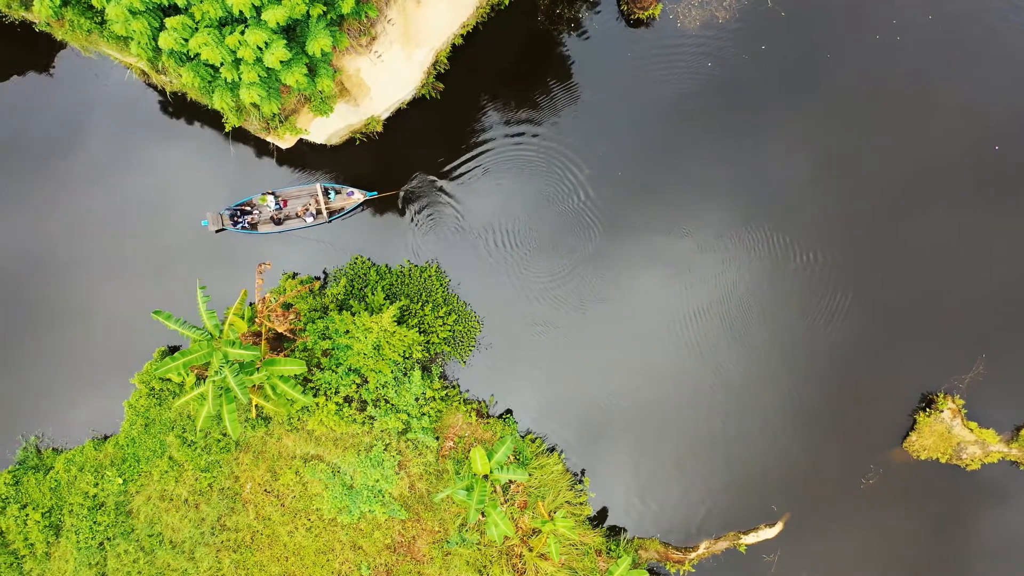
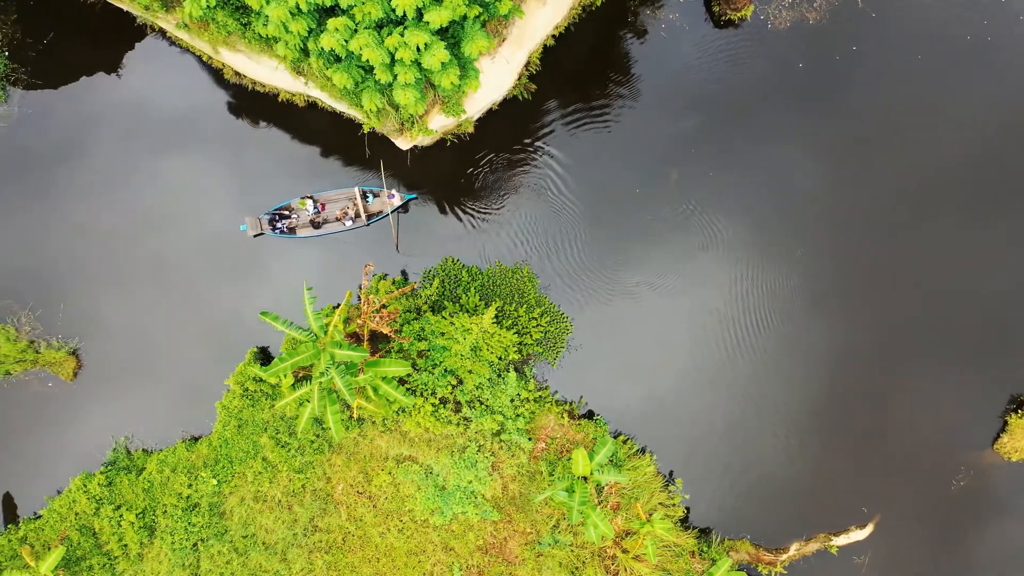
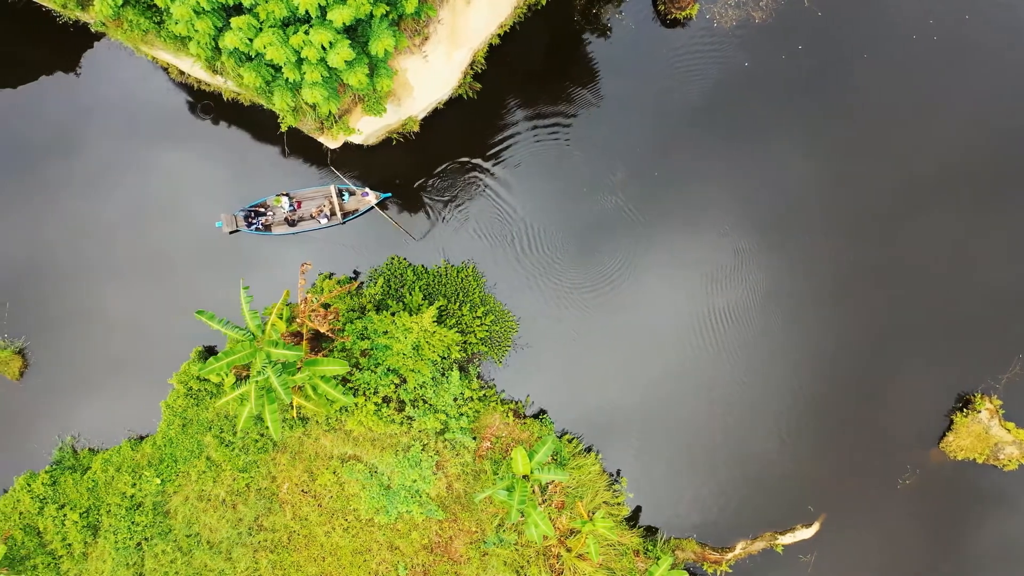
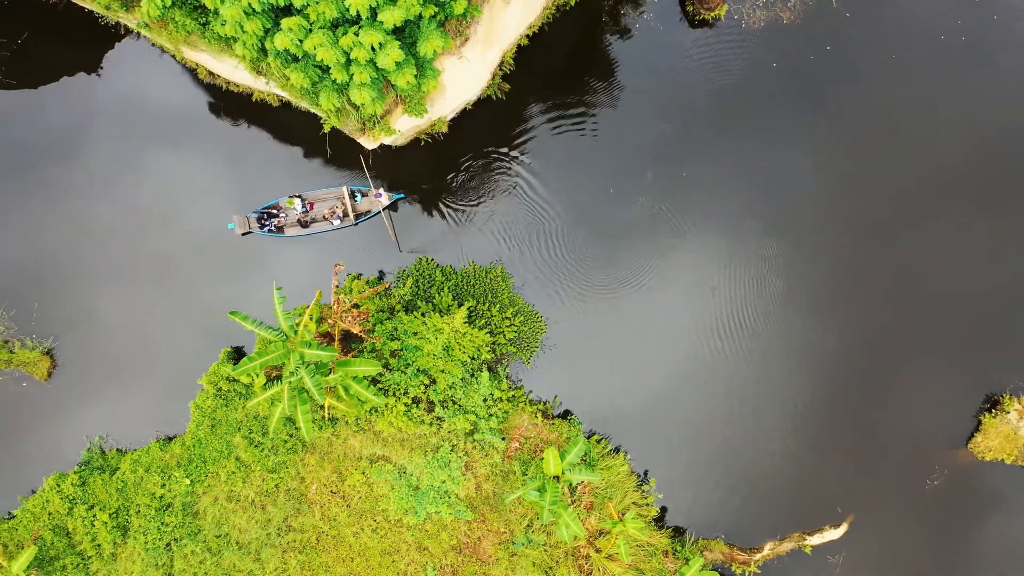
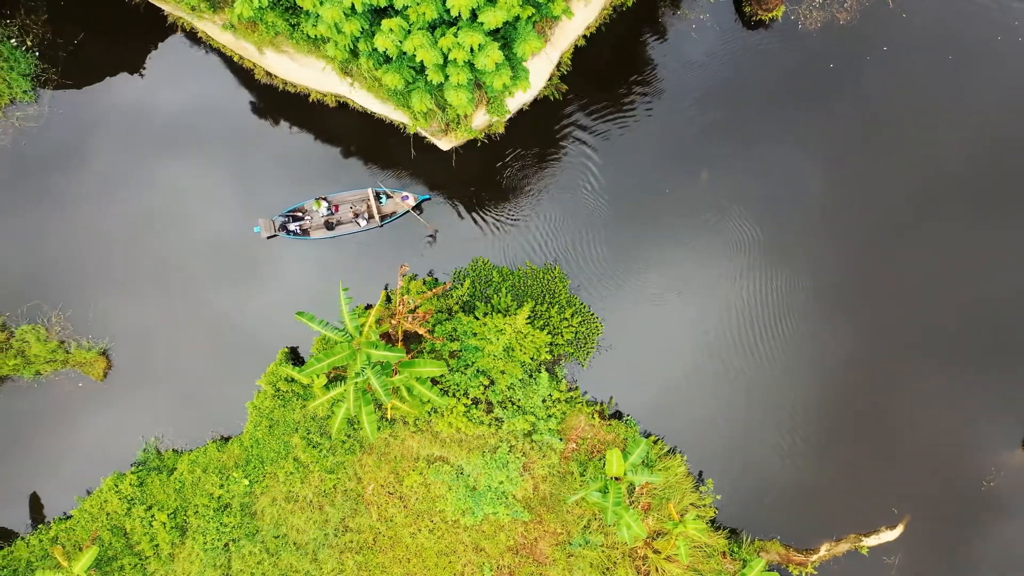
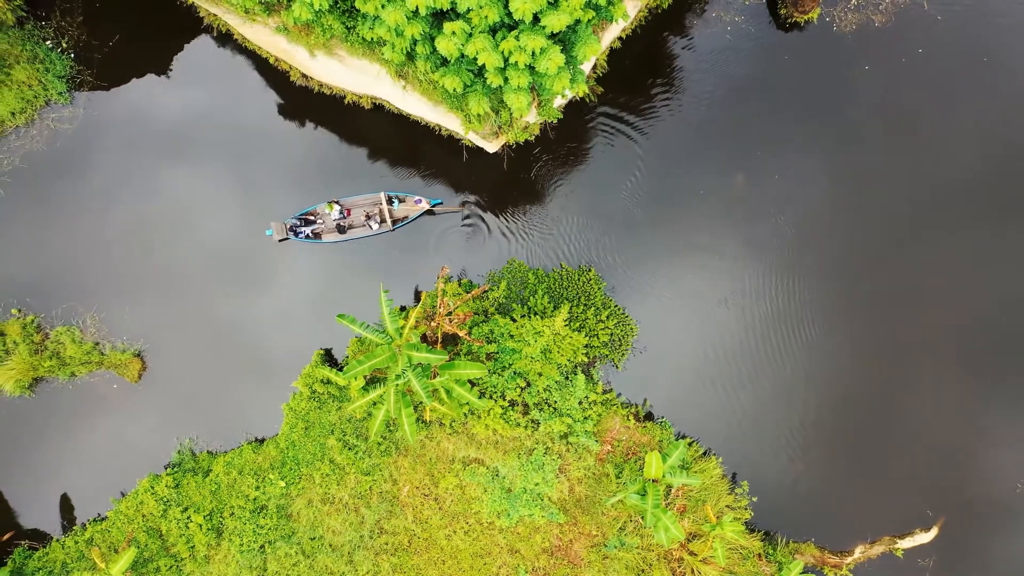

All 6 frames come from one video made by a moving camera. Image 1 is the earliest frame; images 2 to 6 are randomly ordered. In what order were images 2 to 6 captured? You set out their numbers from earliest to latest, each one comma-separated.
3, 4, 2, 5, 6
